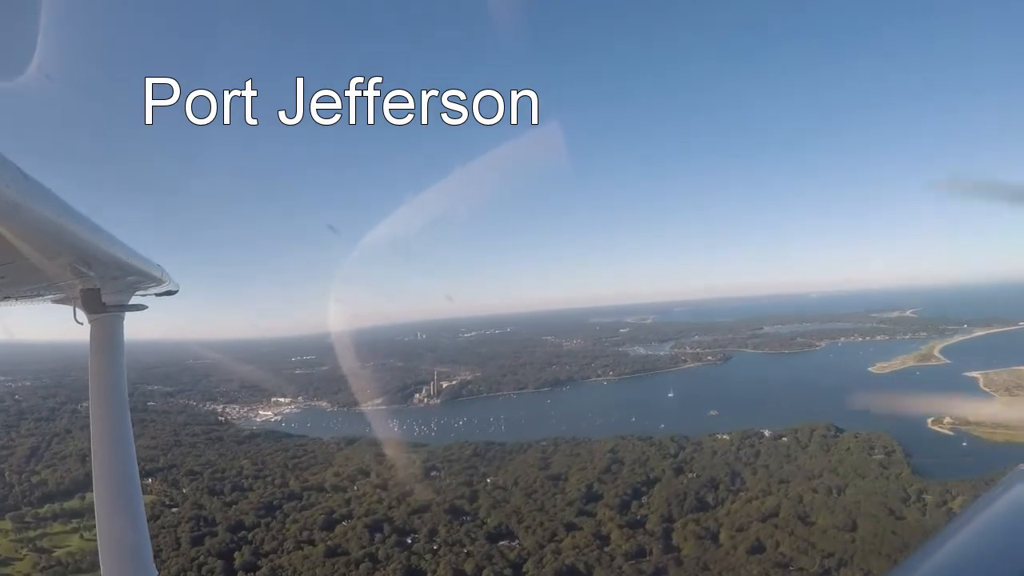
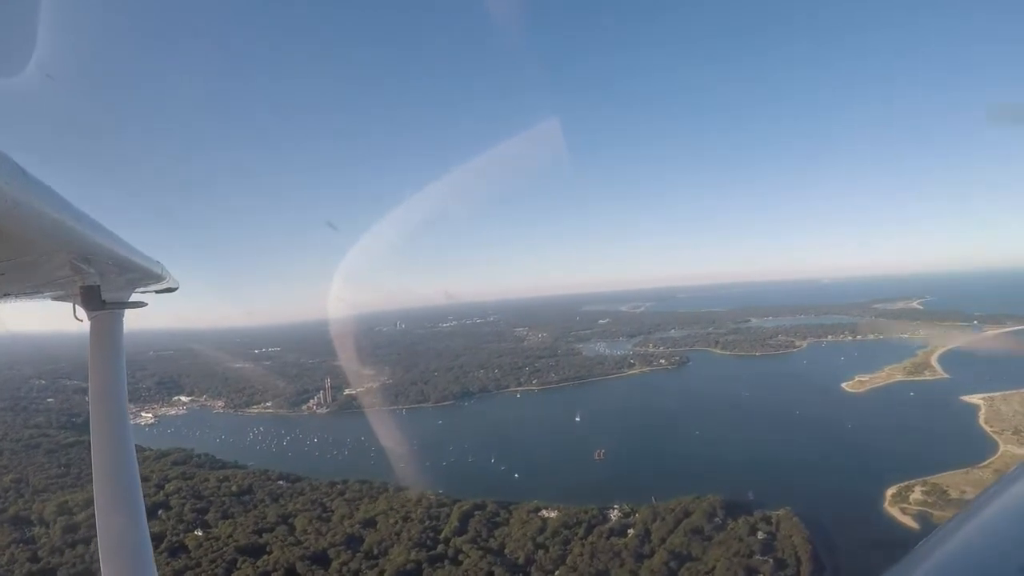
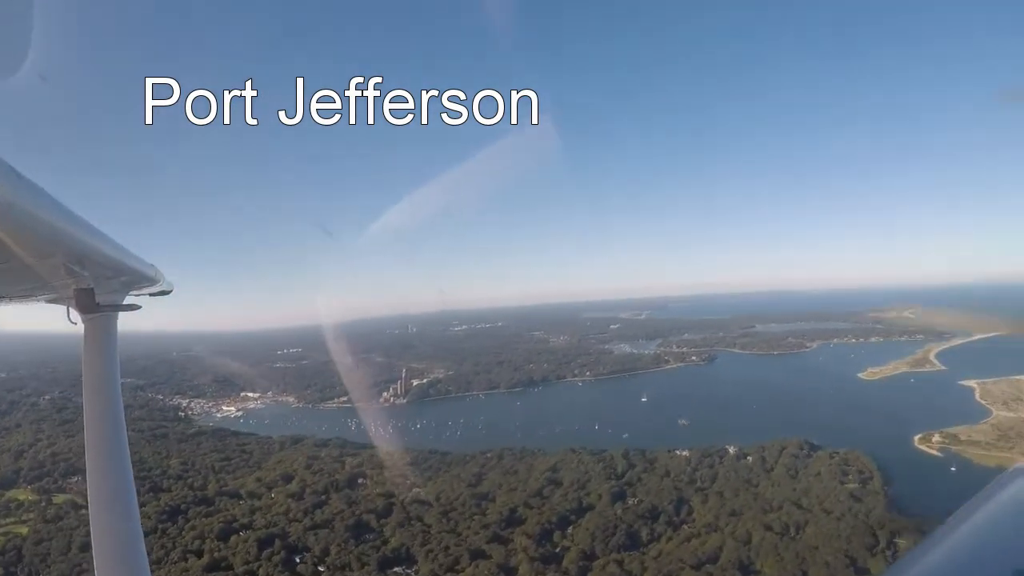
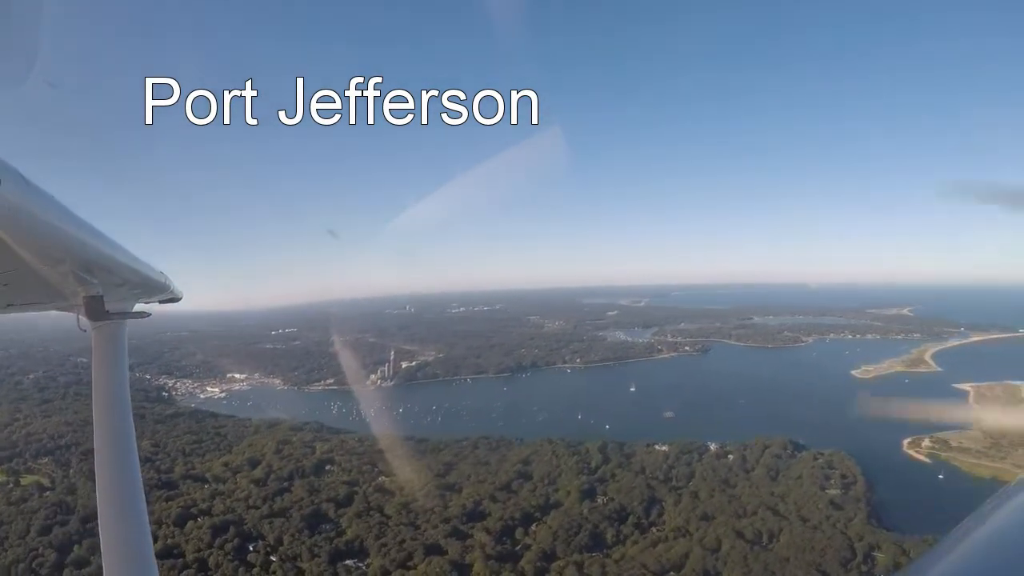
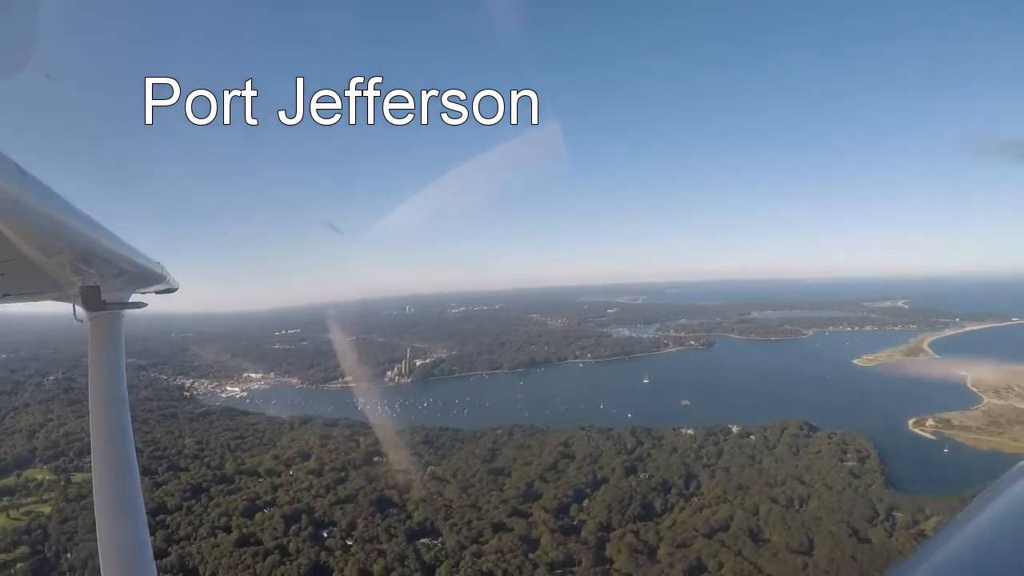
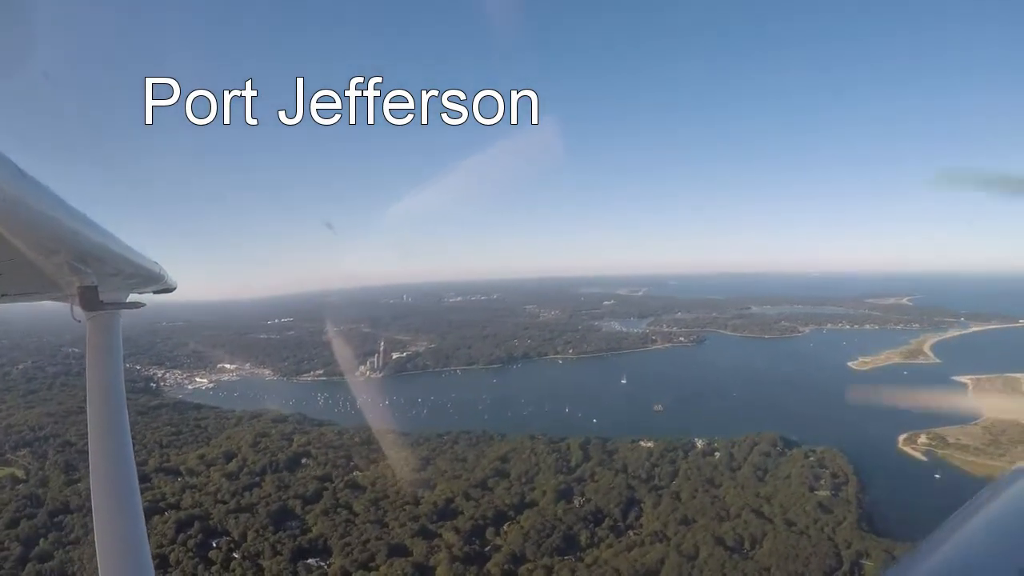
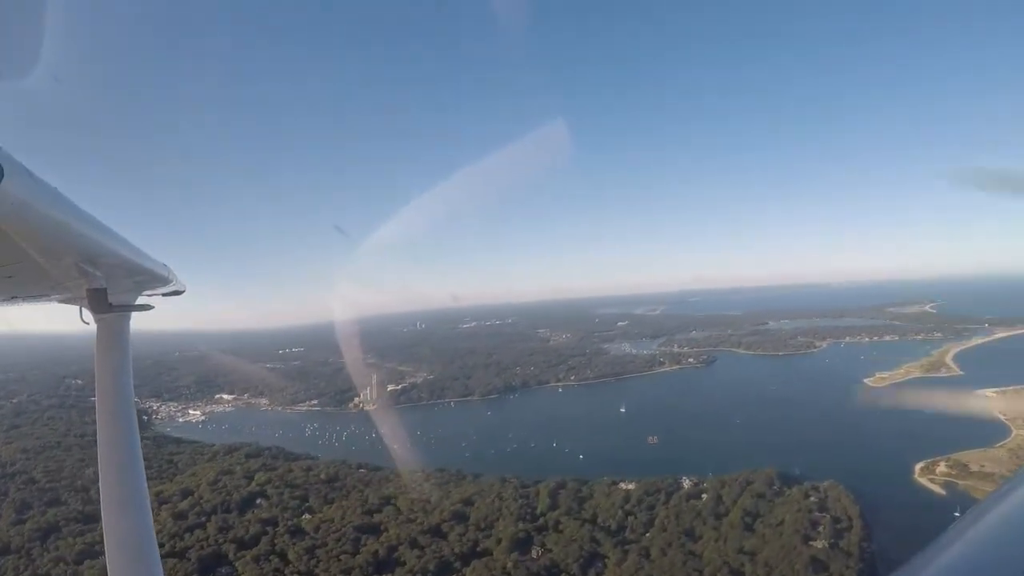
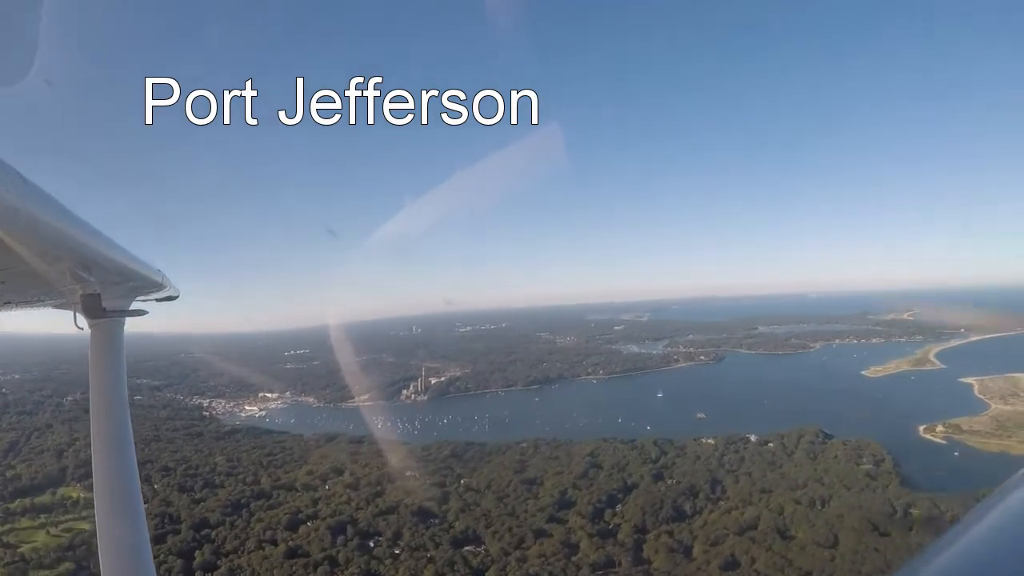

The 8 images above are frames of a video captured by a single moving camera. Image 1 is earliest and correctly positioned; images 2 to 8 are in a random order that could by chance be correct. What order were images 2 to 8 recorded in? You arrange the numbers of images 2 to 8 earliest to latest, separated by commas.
8, 5, 3, 4, 6, 7, 2
